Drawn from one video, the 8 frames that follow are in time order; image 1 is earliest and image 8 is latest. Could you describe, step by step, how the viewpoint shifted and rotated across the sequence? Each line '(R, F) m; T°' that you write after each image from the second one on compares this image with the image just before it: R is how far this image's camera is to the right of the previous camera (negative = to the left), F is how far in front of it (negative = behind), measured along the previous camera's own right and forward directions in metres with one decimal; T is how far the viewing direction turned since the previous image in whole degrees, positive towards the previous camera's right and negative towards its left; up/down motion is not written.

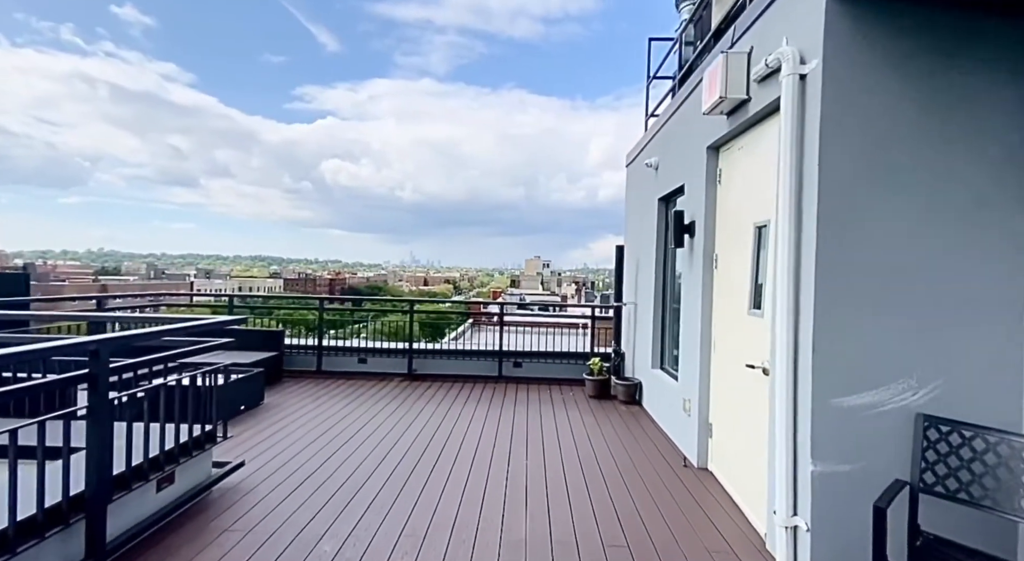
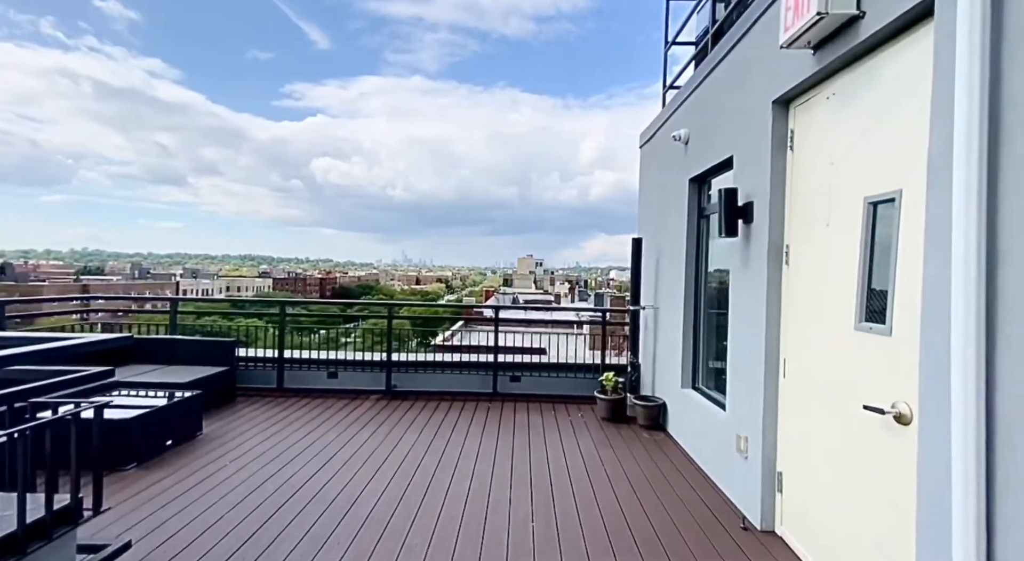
(-0.1, 0.0) m; +1°
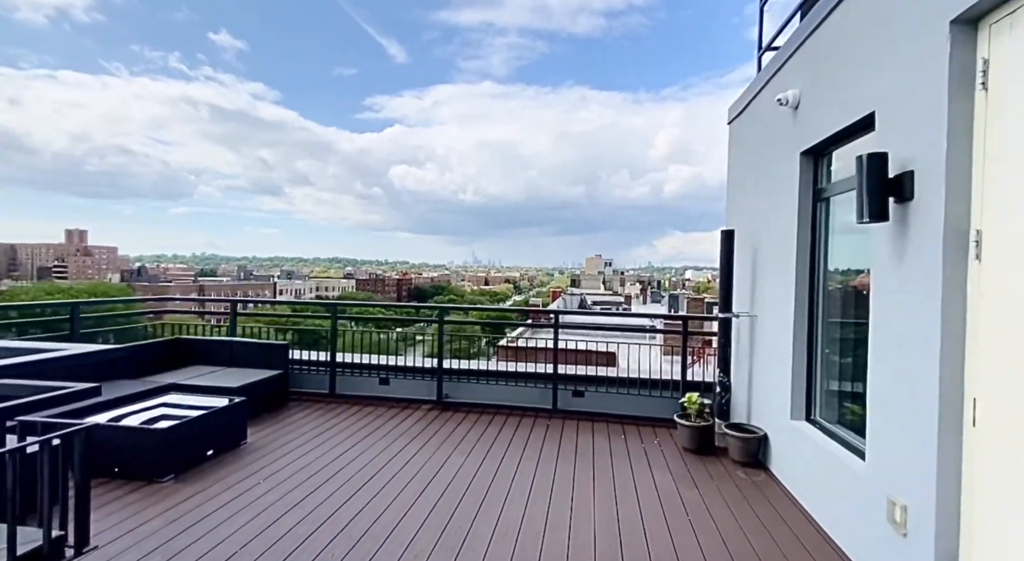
(+0.5, 0.0) m; -11°
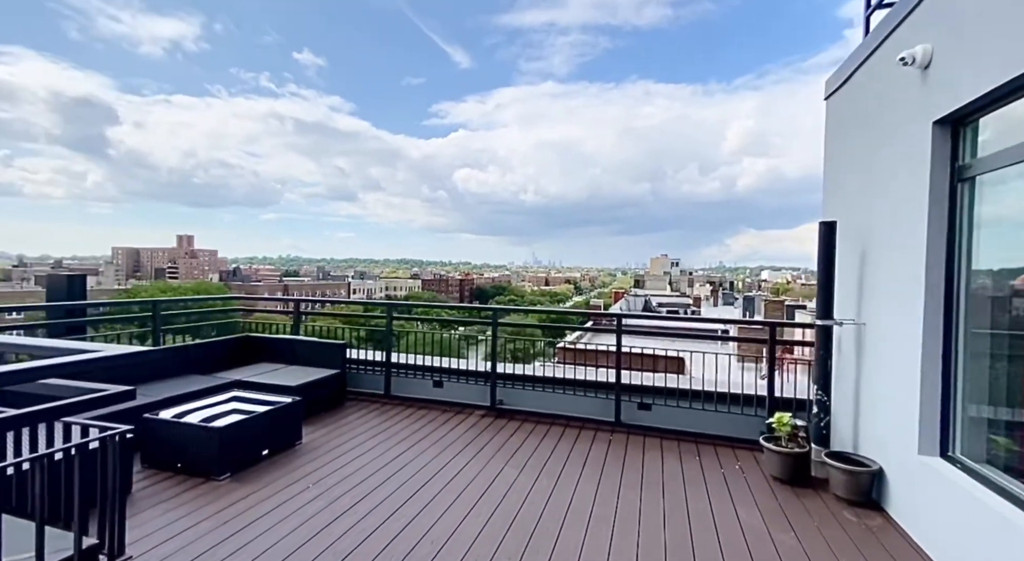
(+0.5, +0.1) m; -10°
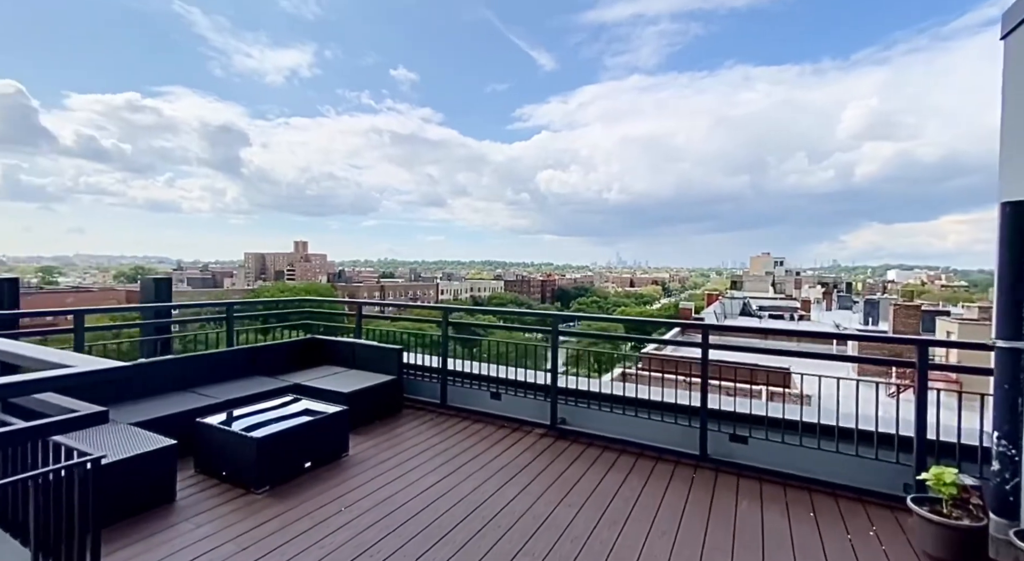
(+0.3, +0.3) m; -11°
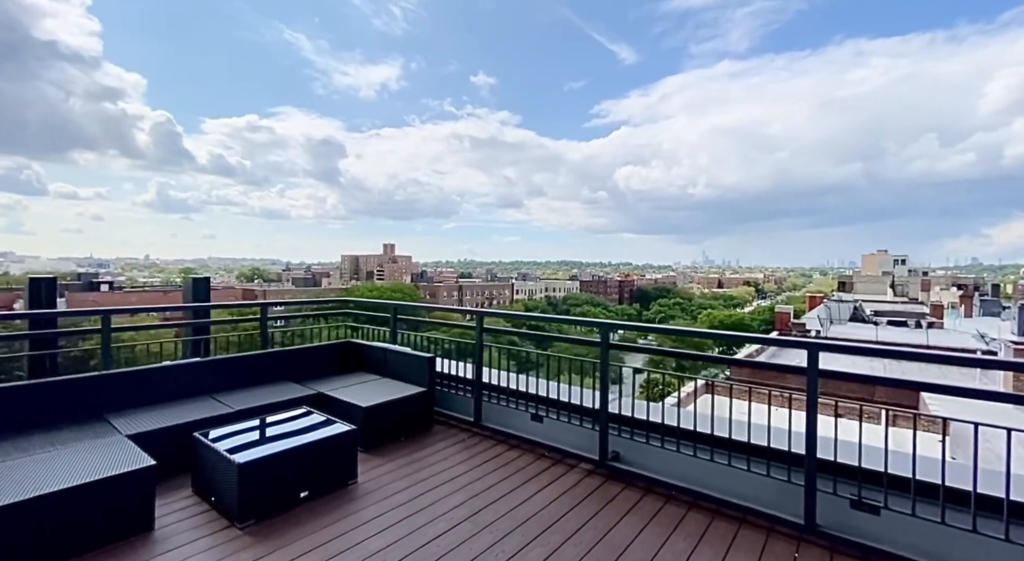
(+0.1, +0.3) m; -9°
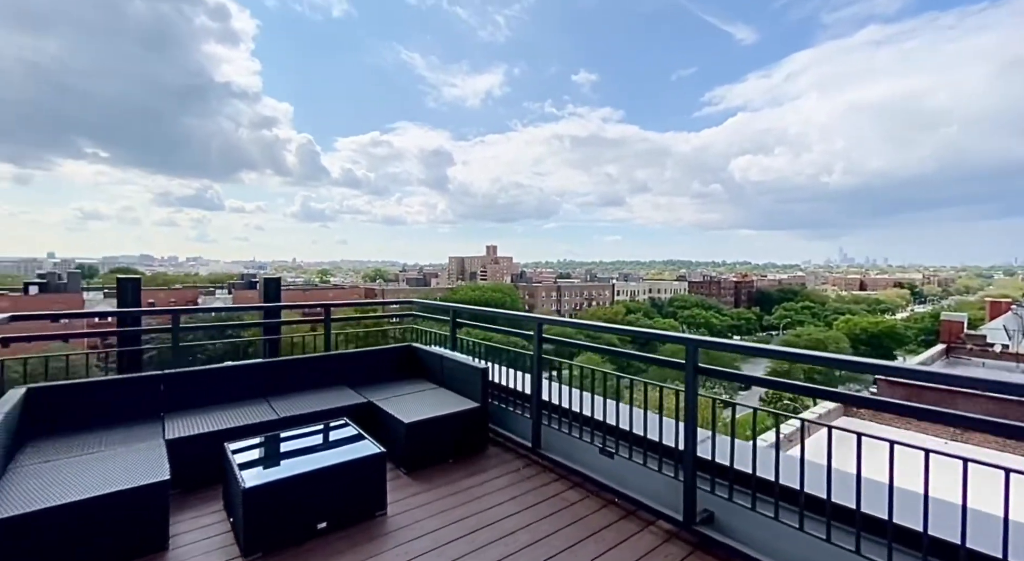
(0.0, +0.4) m; -11°
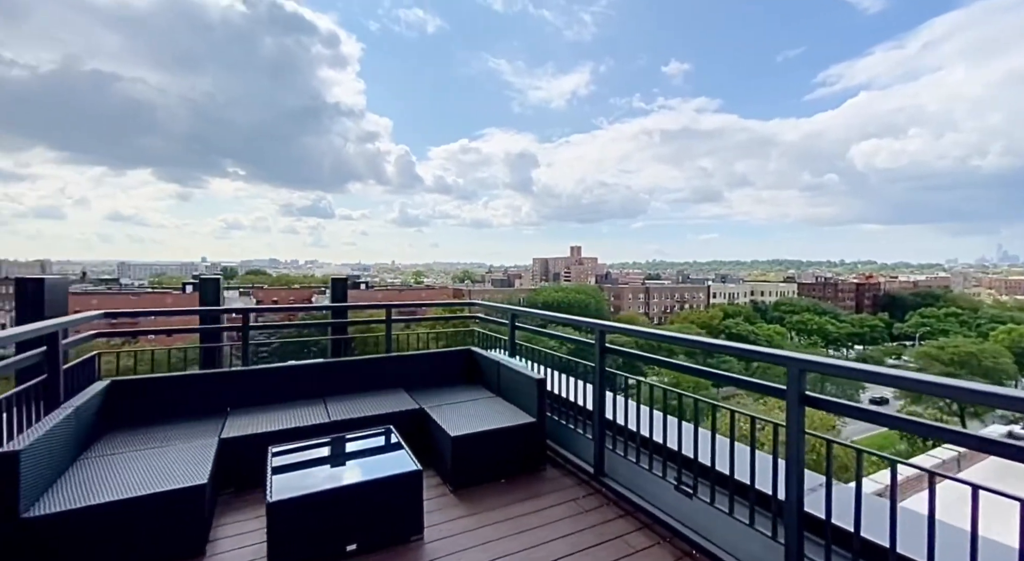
(0.0, +0.4) m; -9°
